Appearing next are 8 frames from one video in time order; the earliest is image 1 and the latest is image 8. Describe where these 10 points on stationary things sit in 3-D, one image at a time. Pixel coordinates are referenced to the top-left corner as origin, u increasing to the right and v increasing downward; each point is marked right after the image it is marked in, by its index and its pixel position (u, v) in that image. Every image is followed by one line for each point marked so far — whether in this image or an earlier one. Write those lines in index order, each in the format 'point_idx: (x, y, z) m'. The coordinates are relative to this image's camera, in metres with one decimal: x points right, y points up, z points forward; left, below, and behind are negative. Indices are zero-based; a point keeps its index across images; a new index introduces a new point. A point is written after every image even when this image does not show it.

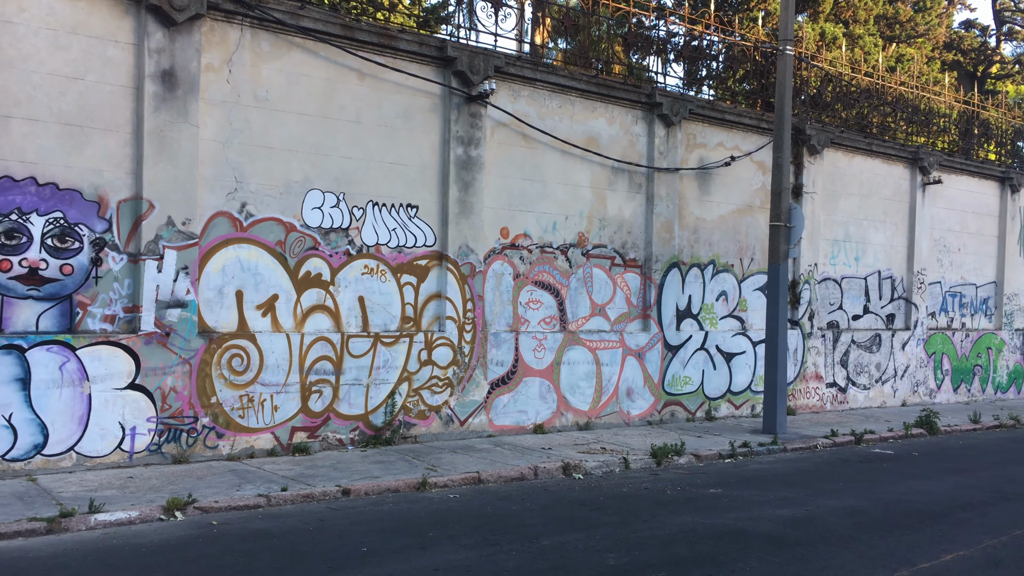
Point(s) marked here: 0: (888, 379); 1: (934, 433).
0: (+6.6, -1.6, +15.7) m
1: (+6.2, -2.1, +12.9) m
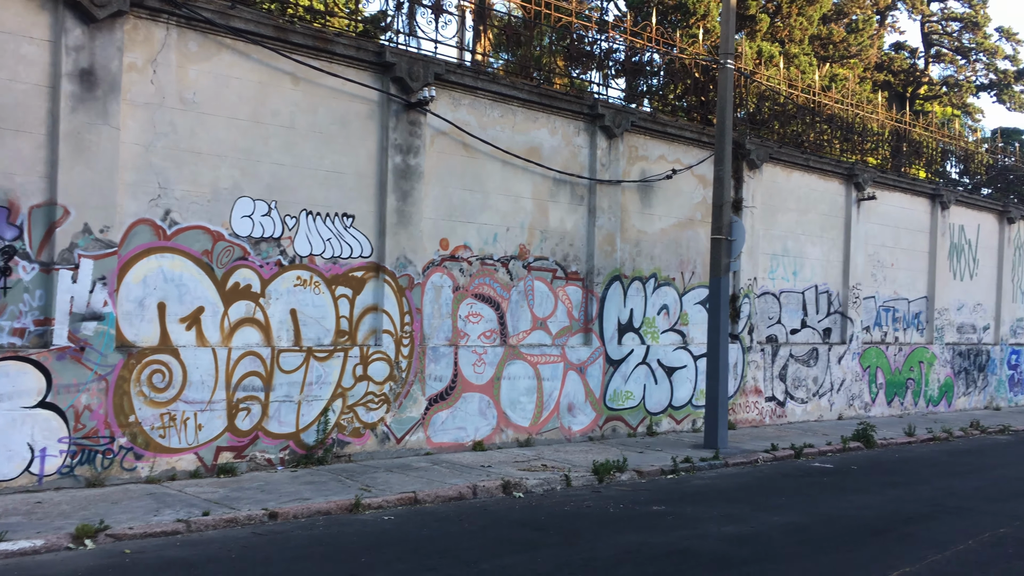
0: (+5.6, -1.9, +15.8) m
1: (+5.3, -2.3, +13.0) m
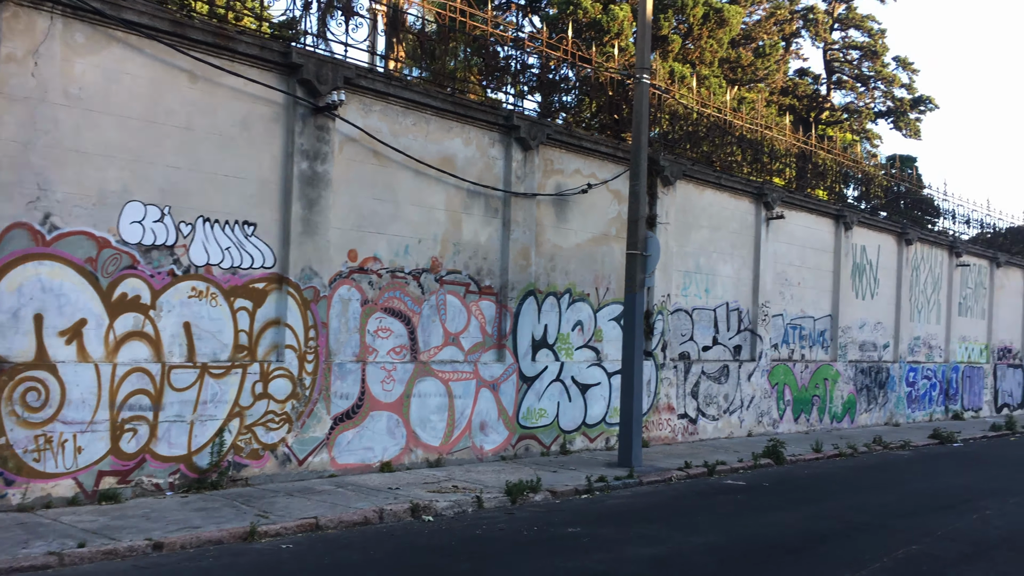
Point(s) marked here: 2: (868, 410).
0: (+4.0, -2.2, +15.9) m
1: (+4.0, -2.6, +13.1) m
2: (+8.0, -2.8, +20.0) m
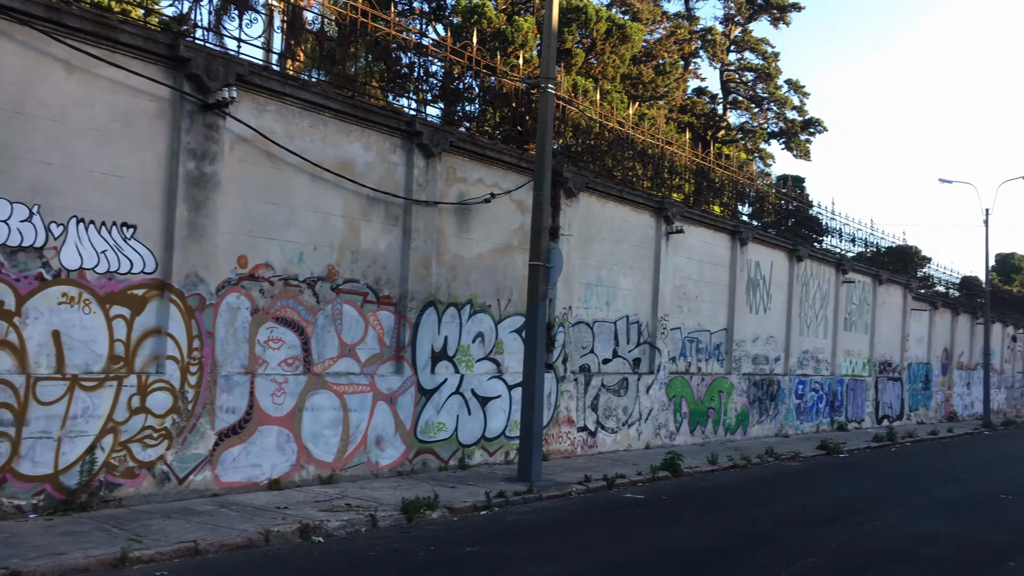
0: (+2.2, -2.4, +15.9) m
1: (+2.5, -2.8, +13.1) m
2: (+5.7, -3.1, +20.4) m
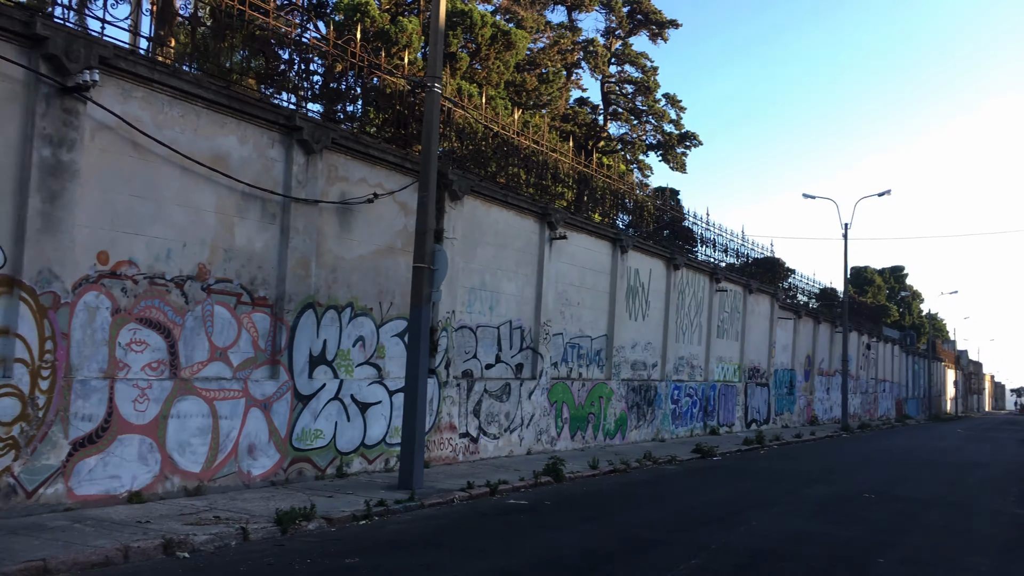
0: (+0.1, -2.5, +15.8) m
1: (+0.7, -2.8, +13.1) m
2: (+2.9, -3.3, +20.8) m
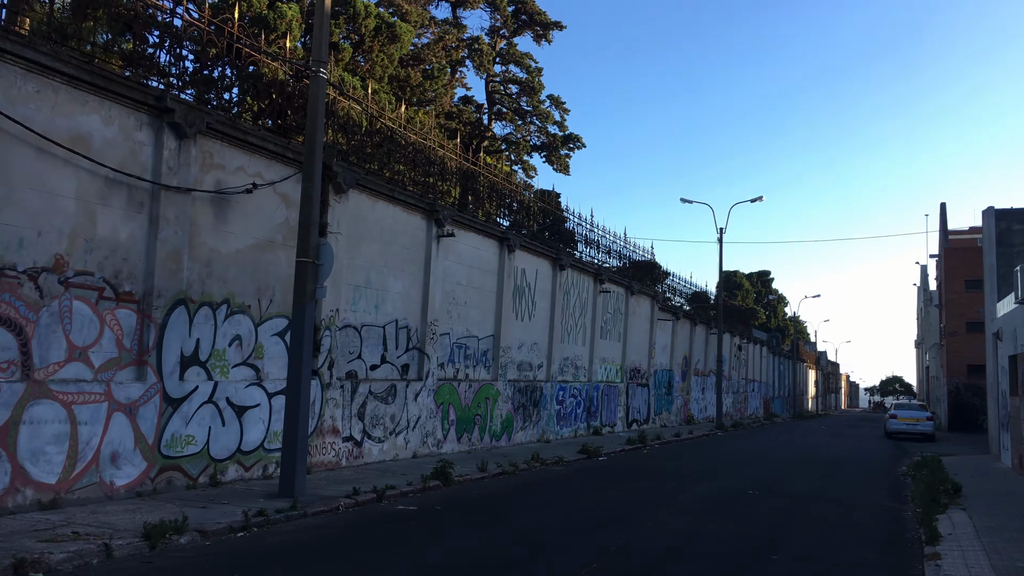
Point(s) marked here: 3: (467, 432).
0: (-1.9, -2.5, +15.3) m
1: (-0.9, -2.8, +12.7) m
2: (+0.3, -3.3, +20.6) m
3: (-0.9, -2.9, +17.7) m
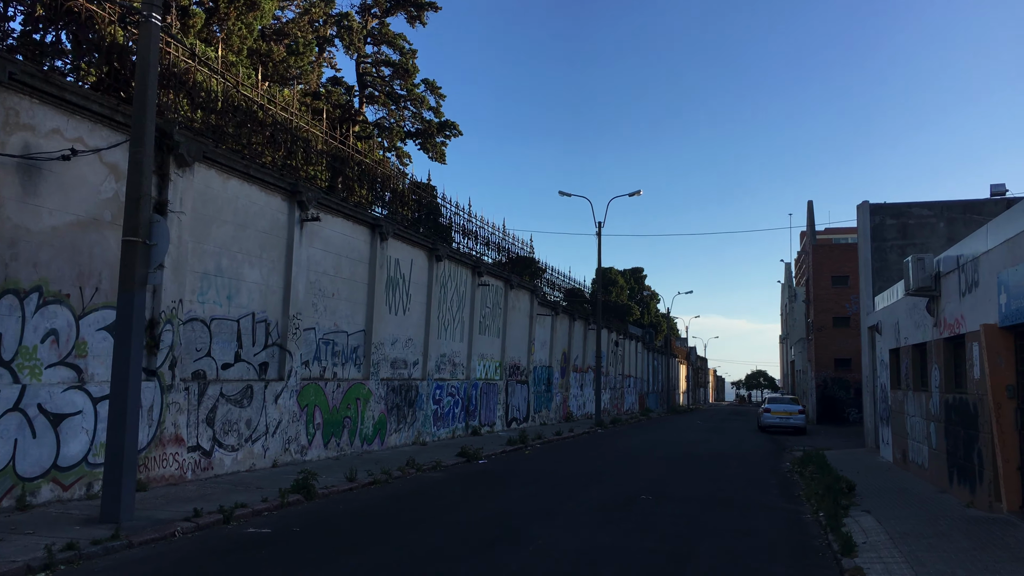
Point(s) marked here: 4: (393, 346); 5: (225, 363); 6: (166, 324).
0: (-3.9, -2.3, +13.6) m
1: (-2.5, -2.6, +11.2) m
2: (-2.5, -3.1, +19.2) m
3: (-3.2, -2.7, +16.2) m
4: (-2.5, -1.3, +19.1) m
5: (-4.2, -1.1, +13.0) m
6: (-4.5, -0.5, +11.5) m
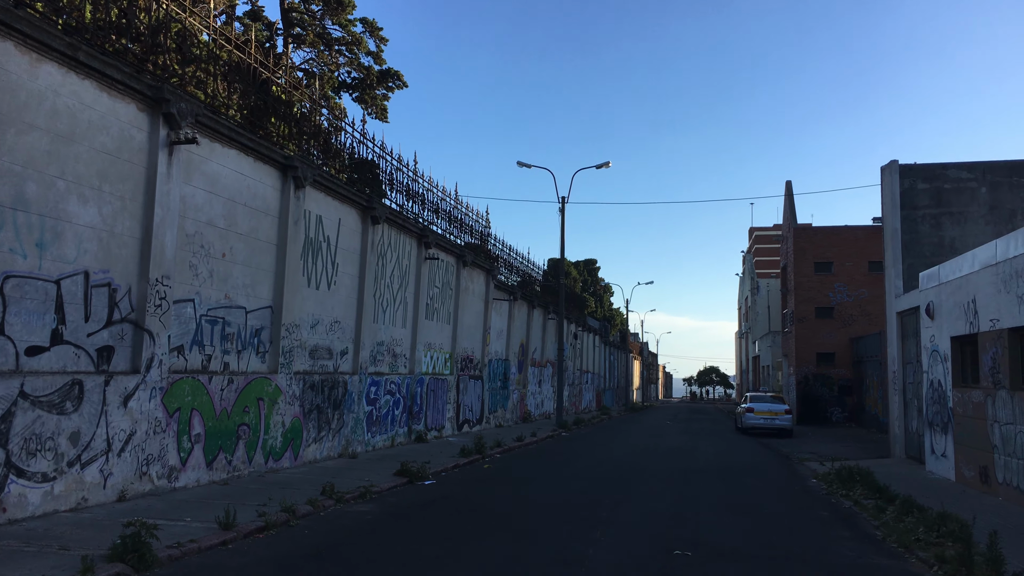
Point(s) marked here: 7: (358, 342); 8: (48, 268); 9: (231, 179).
0: (-4.3, -1.8, +9.1) m
1: (-2.8, -2.1, +6.8) m
2: (-3.2, -2.5, +14.7) m
3: (-3.8, -2.1, +11.7) m
4: (-3.3, -0.7, +14.7) m
5: (-4.5, -0.6, +8.4) m
6: (-4.7, +0.1, +6.9) m
7: (-2.8, -1.0, +16.7) m
8: (-4.5, +0.2, +8.6) m
9: (-3.8, +1.4, +12.1) m
